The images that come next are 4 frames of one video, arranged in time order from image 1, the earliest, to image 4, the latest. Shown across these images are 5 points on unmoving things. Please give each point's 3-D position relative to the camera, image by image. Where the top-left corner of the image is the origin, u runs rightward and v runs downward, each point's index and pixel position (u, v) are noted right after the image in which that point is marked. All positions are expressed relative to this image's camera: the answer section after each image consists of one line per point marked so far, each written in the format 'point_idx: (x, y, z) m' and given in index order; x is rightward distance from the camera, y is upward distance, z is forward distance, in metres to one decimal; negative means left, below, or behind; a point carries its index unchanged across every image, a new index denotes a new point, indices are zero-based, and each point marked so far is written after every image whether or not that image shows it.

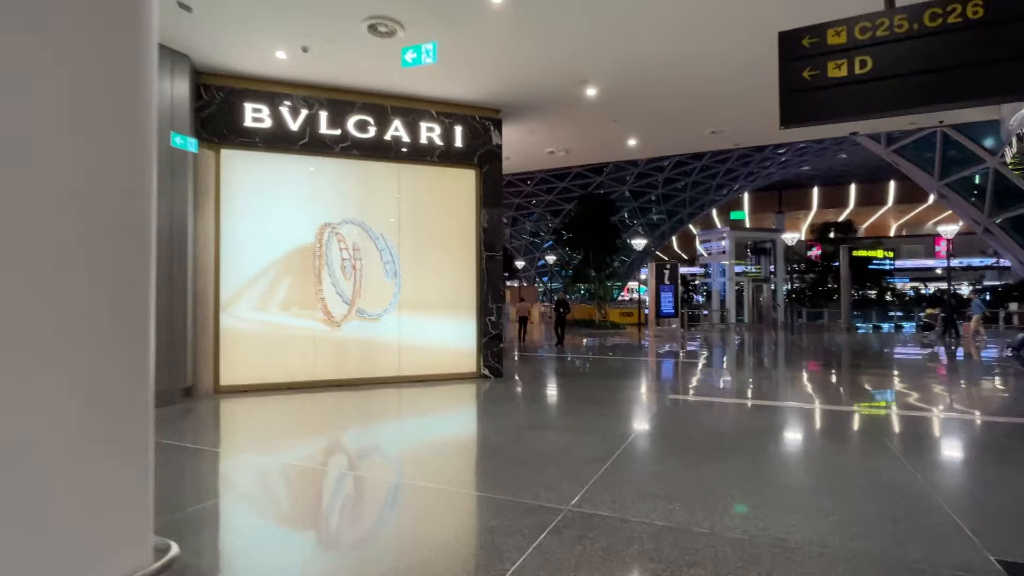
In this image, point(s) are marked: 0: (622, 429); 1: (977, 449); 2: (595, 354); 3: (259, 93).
0: (+1.2, -1.6, +6.1) m
1: (+4.9, -1.5, +6.2) m
2: (+2.5, -2.0, +16.2) m
3: (-3.6, +2.8, +7.8) m
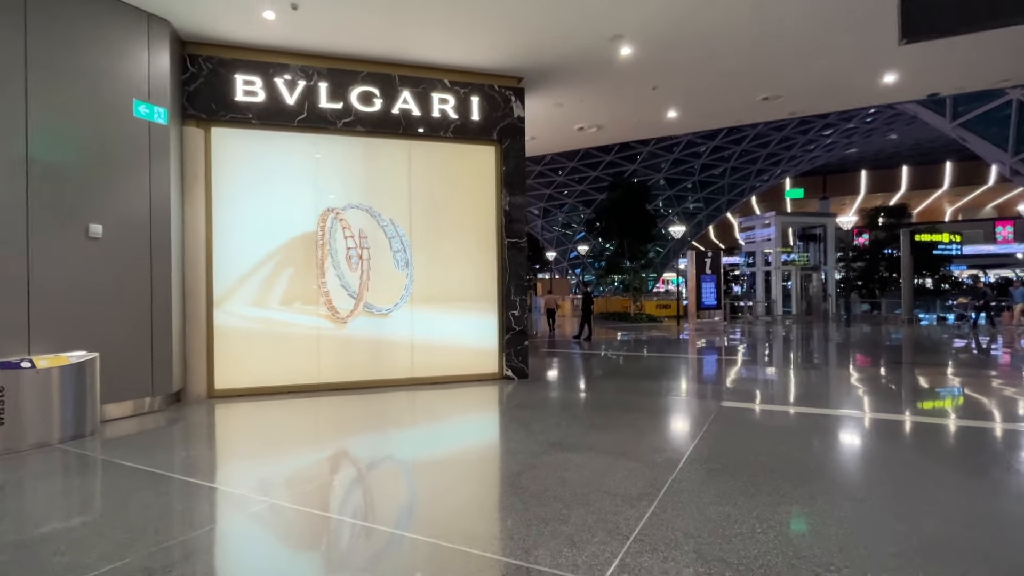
0: (+1.5, -1.4, +5.1) m
1: (+5.1, -1.4, +4.9) m
2: (+3.3, -1.7, +15.1) m
3: (-3.4, +2.9, +7.0) m
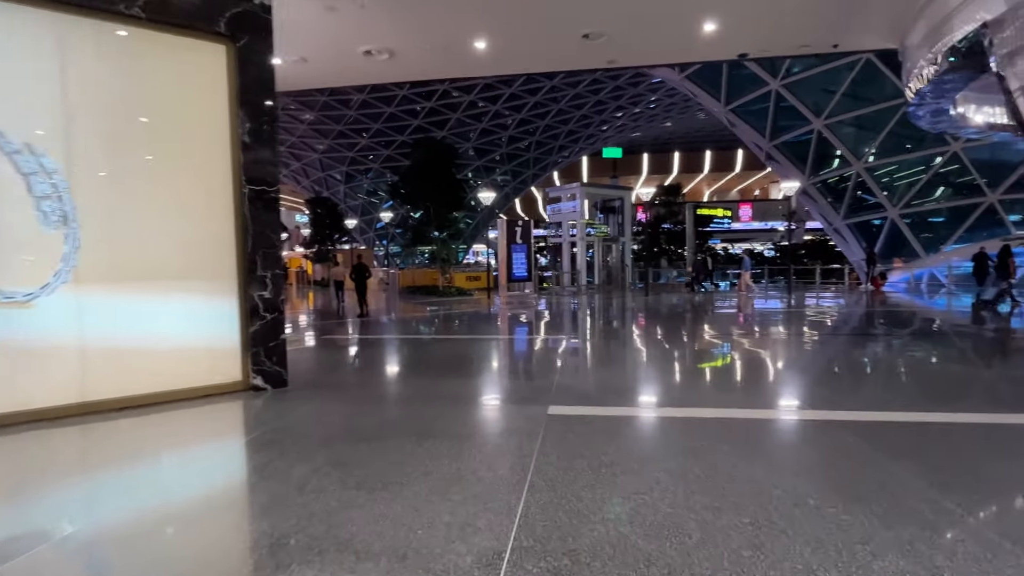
0: (-0.2, -1.2, +3.3) m
1: (+3.3, -1.1, +4.4) m
2: (-1.8, -1.0, +13.4) m
3: (-5.4, +3.1, +3.2) m
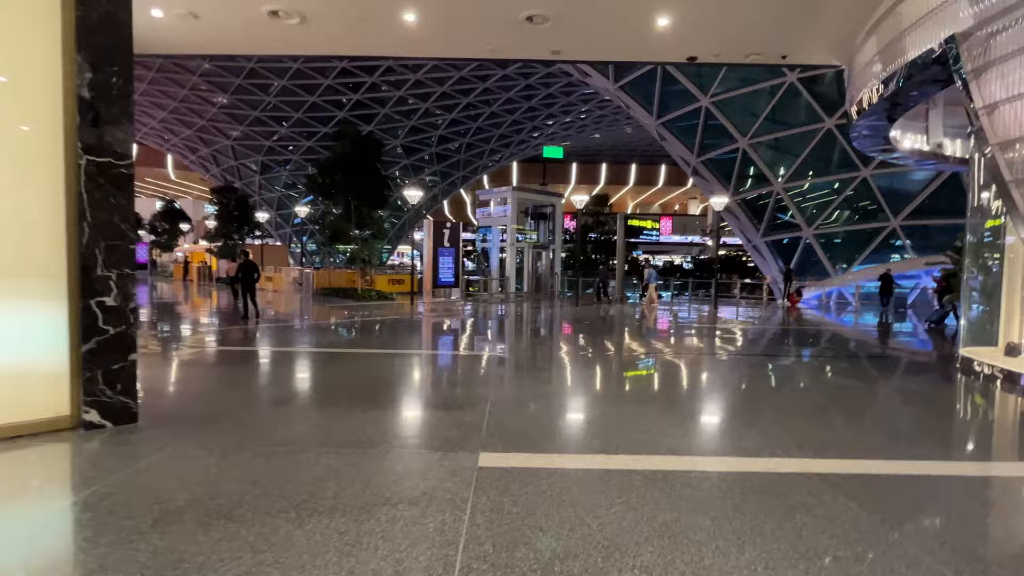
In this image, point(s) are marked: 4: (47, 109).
0: (-0.6, -1.3, +2.3) m
1: (+2.7, -1.3, +3.9) m
2: (-3.5, -1.1, +12.1) m
3: (-5.6, +3.1, +1.6) m
4: (-3.5, +1.4, +4.0) m
